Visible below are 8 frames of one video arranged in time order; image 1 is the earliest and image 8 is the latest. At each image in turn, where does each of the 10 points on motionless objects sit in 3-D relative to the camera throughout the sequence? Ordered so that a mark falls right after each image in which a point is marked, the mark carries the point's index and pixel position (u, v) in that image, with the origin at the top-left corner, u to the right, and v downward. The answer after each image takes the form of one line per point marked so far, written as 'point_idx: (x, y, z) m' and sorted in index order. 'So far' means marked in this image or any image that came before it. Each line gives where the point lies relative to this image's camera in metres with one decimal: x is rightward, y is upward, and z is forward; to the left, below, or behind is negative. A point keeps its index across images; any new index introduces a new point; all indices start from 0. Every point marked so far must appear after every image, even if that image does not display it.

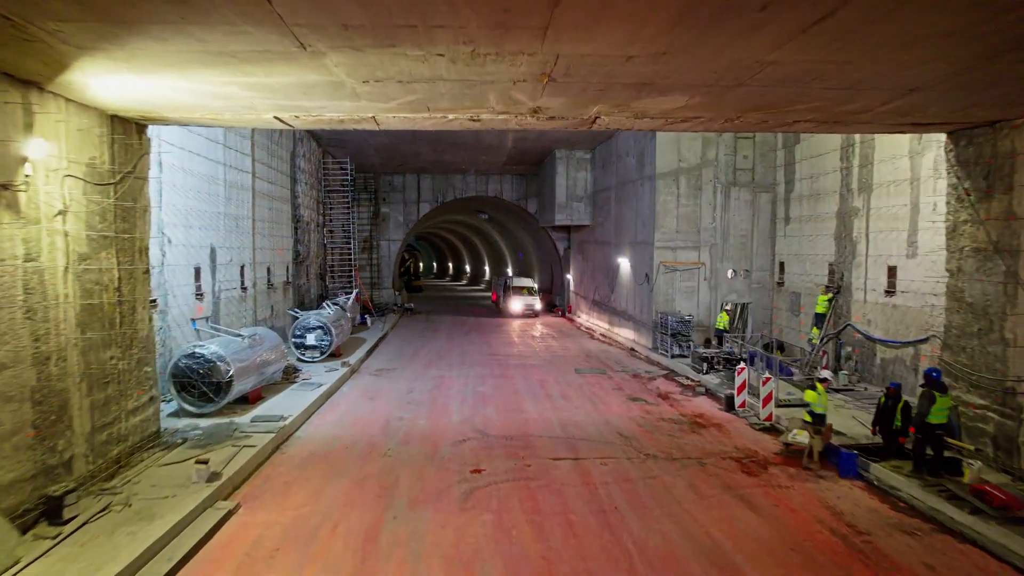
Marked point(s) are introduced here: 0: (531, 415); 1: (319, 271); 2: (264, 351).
0: (+0.3, -1.8, +8.7) m
1: (-5.9, +0.5, +18.7) m
2: (-3.6, -0.9, +8.9) m
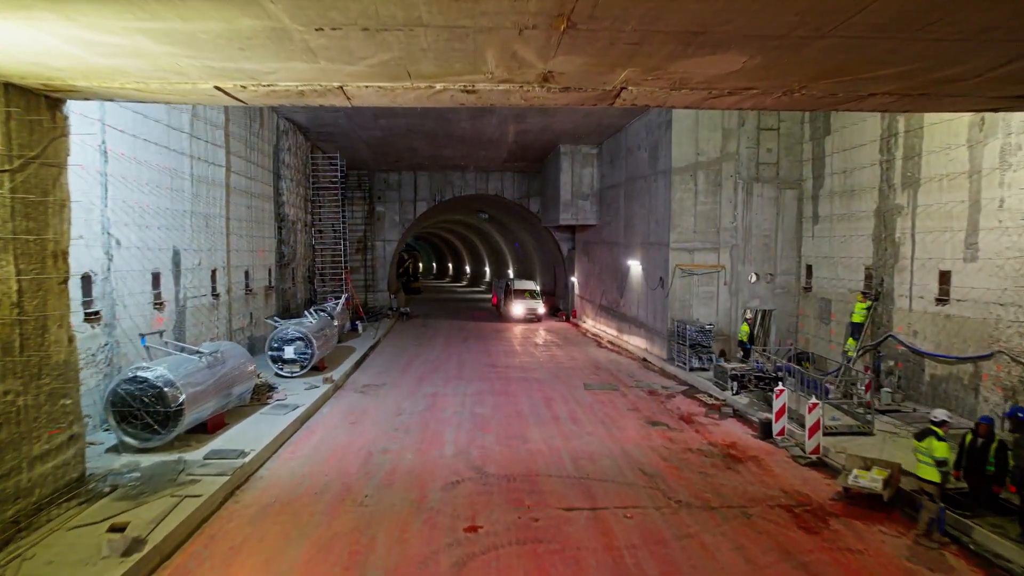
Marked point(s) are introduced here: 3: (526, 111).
0: (+0.3, -1.9, +7.5) m
1: (-5.8, +0.4, +17.5) m
2: (-3.5, -1.0, +7.7) m
3: (+0.3, +4.3, +15.0) m
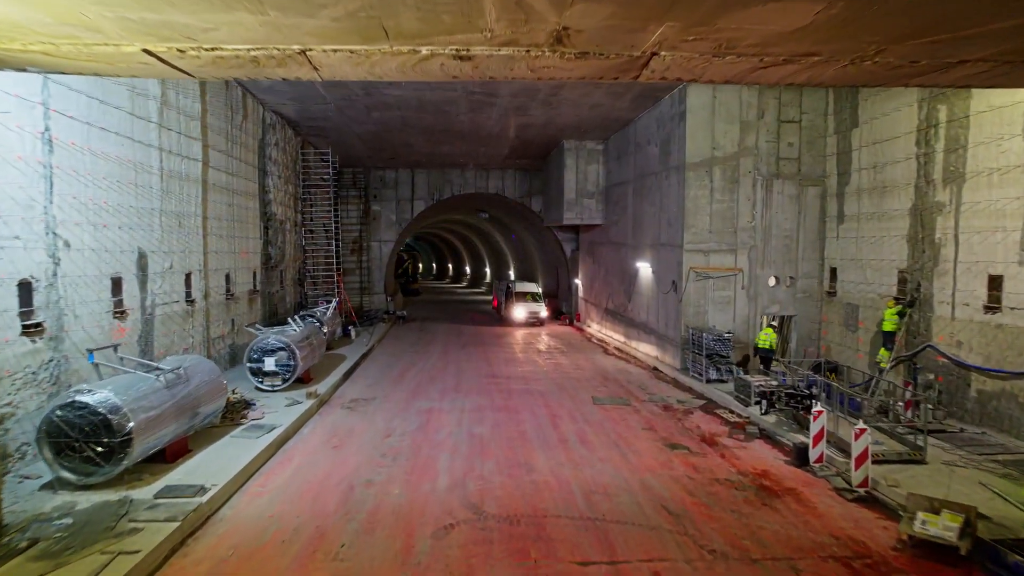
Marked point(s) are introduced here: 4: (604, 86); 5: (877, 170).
0: (+0.3, -2.0, +6.6) m
1: (-5.8, +0.3, +16.6) m
2: (-3.5, -1.1, +6.8) m
3: (+0.4, +4.2, +14.0) m
4: (+1.9, +4.1, +12.5) m
5: (+6.4, +2.1, +10.8) m
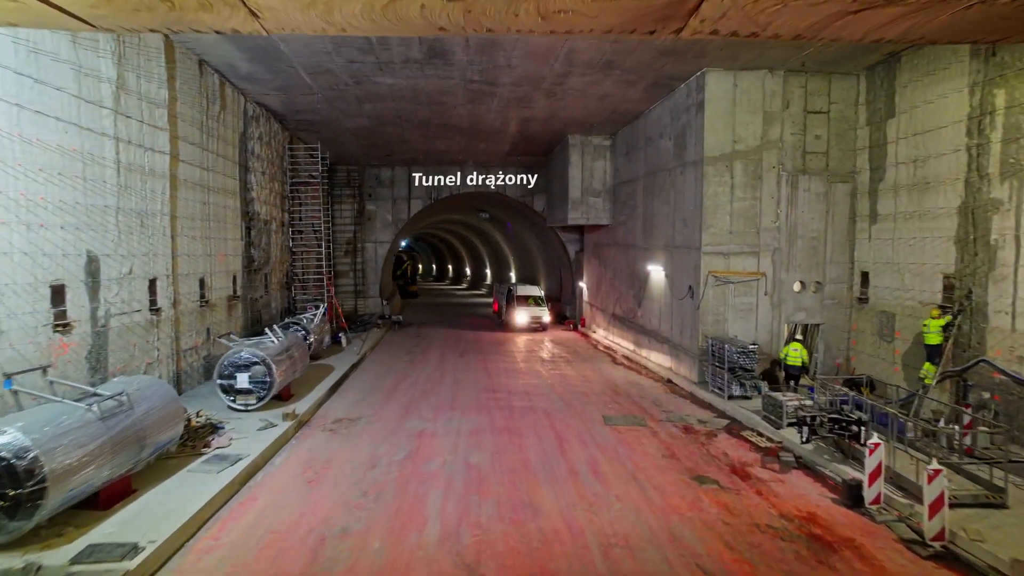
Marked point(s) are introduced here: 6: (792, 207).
0: (+0.4, -2.1, +5.5) m
1: (-5.8, +0.2, +15.6) m
2: (-3.5, -1.2, +5.7) m
3: (+0.4, +4.1, +13.0) m
4: (+1.9, +4.0, +11.5) m
5: (+6.4, +2.0, +9.7) m
6: (+5.2, +1.5, +11.3) m
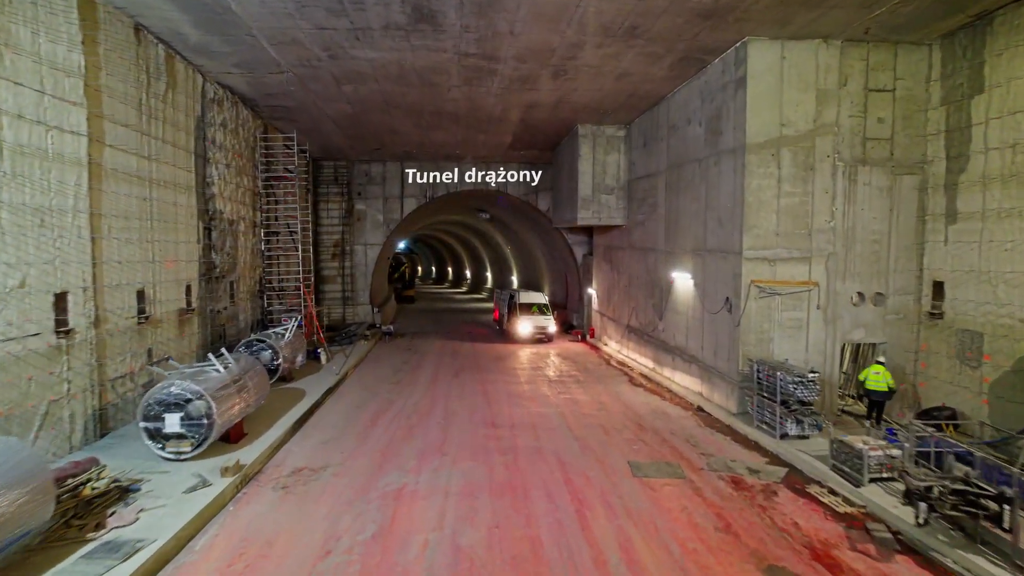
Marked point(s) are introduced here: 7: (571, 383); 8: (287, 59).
0: (+0.4, -2.3, +3.7) m
1: (-5.7, 0.0, +13.7) m
2: (-3.4, -1.4, +3.9) m
3: (+0.5, +3.9, +11.2) m
4: (+2.0, +3.8, +9.7) m
5: (+6.5, +1.8, +7.9) m
6: (+5.2, +1.3, +9.5) m
7: (+1.2, -2.0, +12.8) m
8: (-3.7, +3.8, +10.3) m
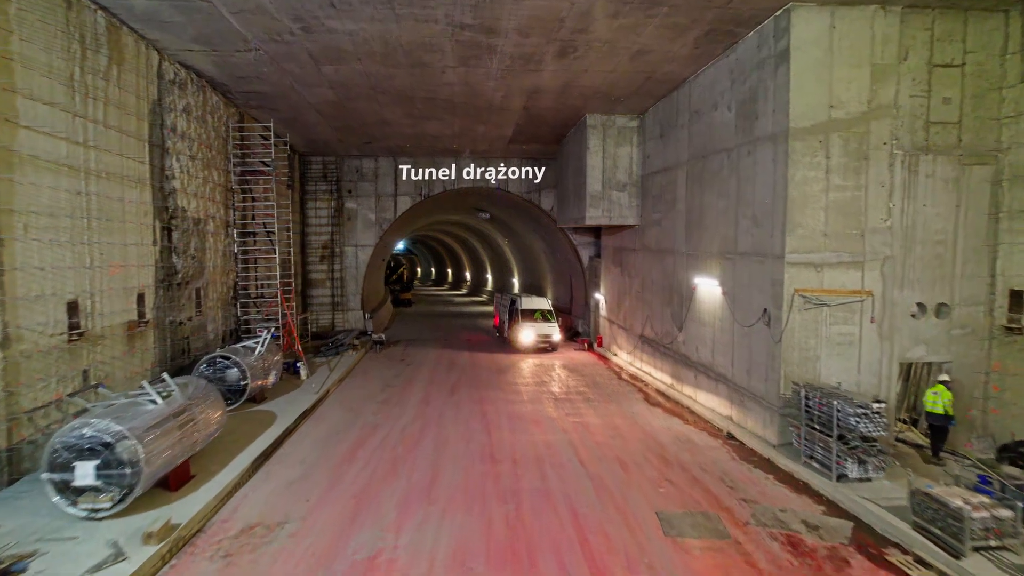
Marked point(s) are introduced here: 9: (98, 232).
0: (+0.4, -2.4, +2.3) m
1: (-5.7, -0.1, +12.4) m
2: (-3.4, -1.5, +2.5) m
3: (+0.5, +3.8, +9.8) m
4: (+2.0, +3.7, +8.3) m
5: (+6.5, +1.6, +6.5) m
6: (+5.2, +1.2, +8.1) m
7: (+1.3, -2.1, +11.4) m
8: (-3.7, +3.7, +8.9) m
9: (-5.3, +0.7, +7.8) m
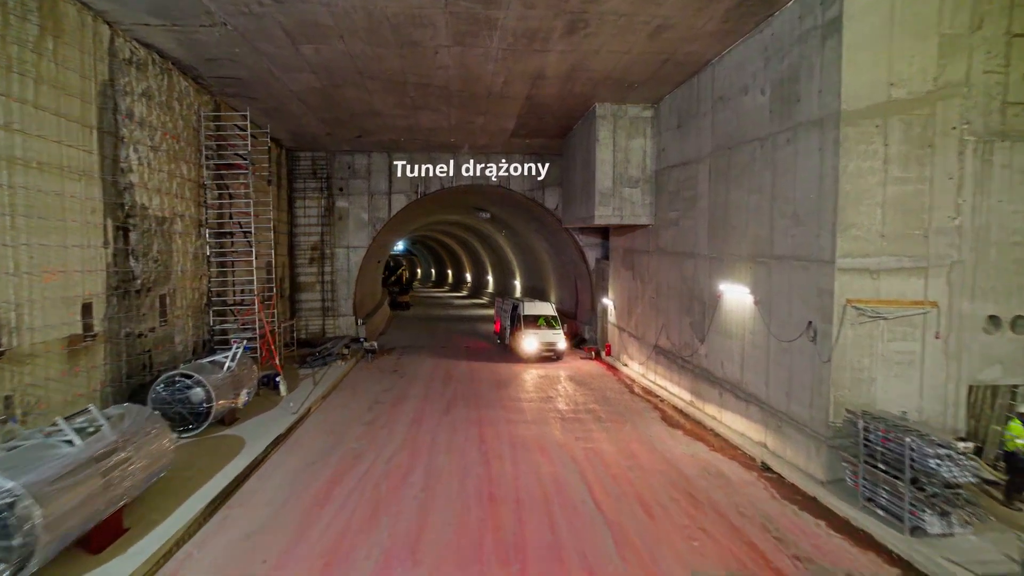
0: (+0.4, -2.5, +1.1) m
1: (-5.6, -0.2, +11.2) m
2: (-3.4, -1.6, +1.3) m
3: (+0.5, +3.7, +8.6) m
4: (+2.0, +3.6, +7.1) m
5: (+6.5, +1.5, +5.3) m
6: (+5.3, +1.1, +6.9) m
7: (+1.3, -2.2, +10.2) m
8: (-3.7, +3.6, +7.7) m
9: (-5.3, +0.6, +6.6) m
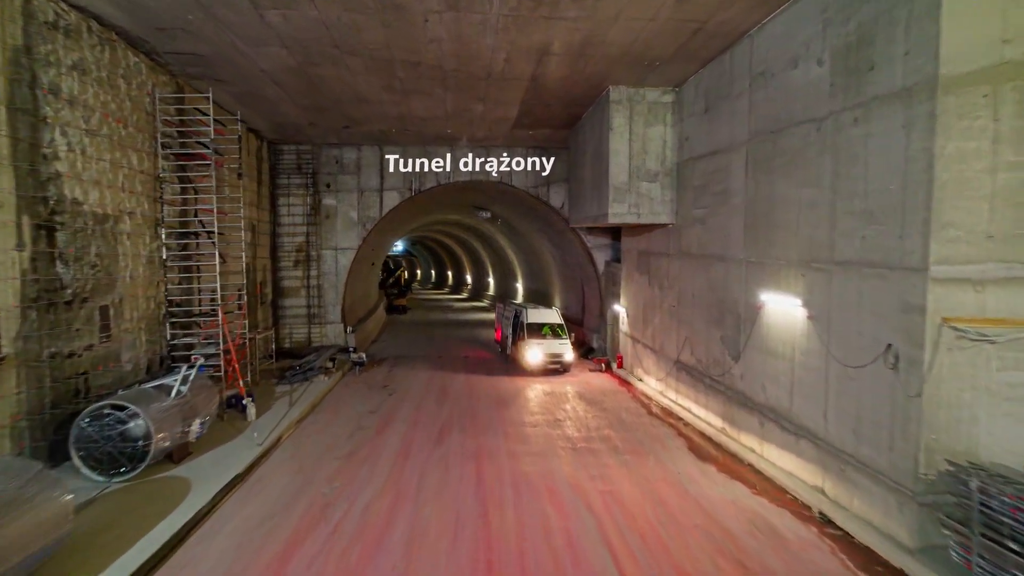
0: (+0.4, -2.6, -0.4) m
1: (-5.6, -0.4, +9.7) m
2: (-3.4, -1.7, -0.2) m
3: (+0.6, +3.5, +7.1) m
4: (+2.1, +3.4, +5.6) m
5: (+6.5, +1.4, +3.8) m
6: (+5.3, +0.9, +5.4) m
7: (+1.3, -2.3, +8.7) m
8: (-3.6, +3.4, +6.2) m
9: (-5.2, +0.5, +5.2) m
